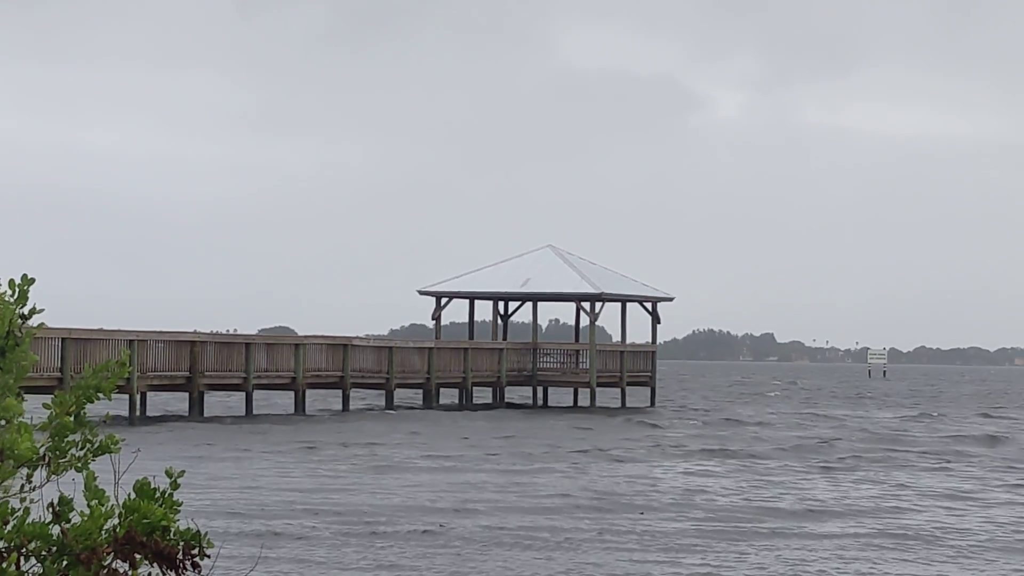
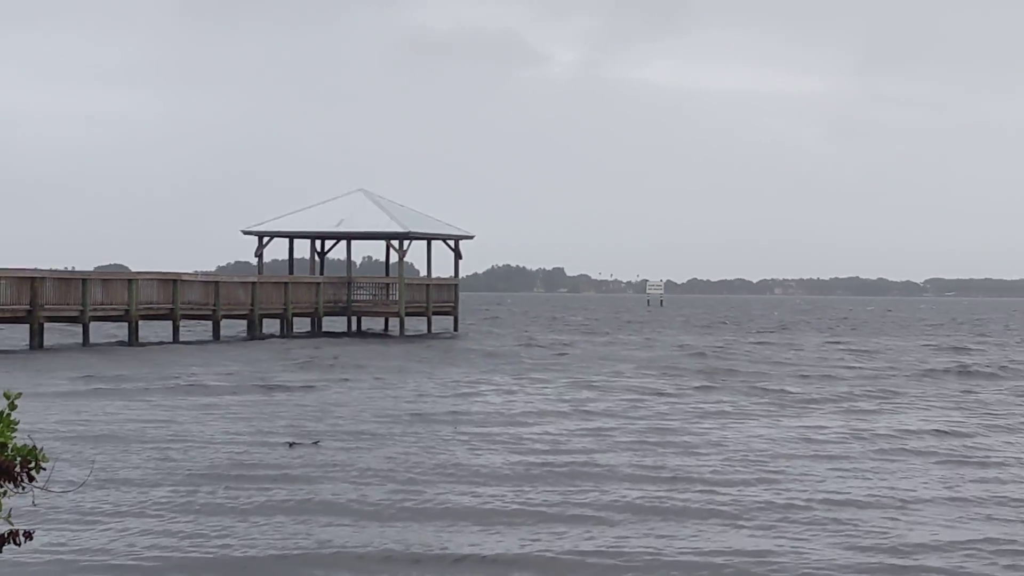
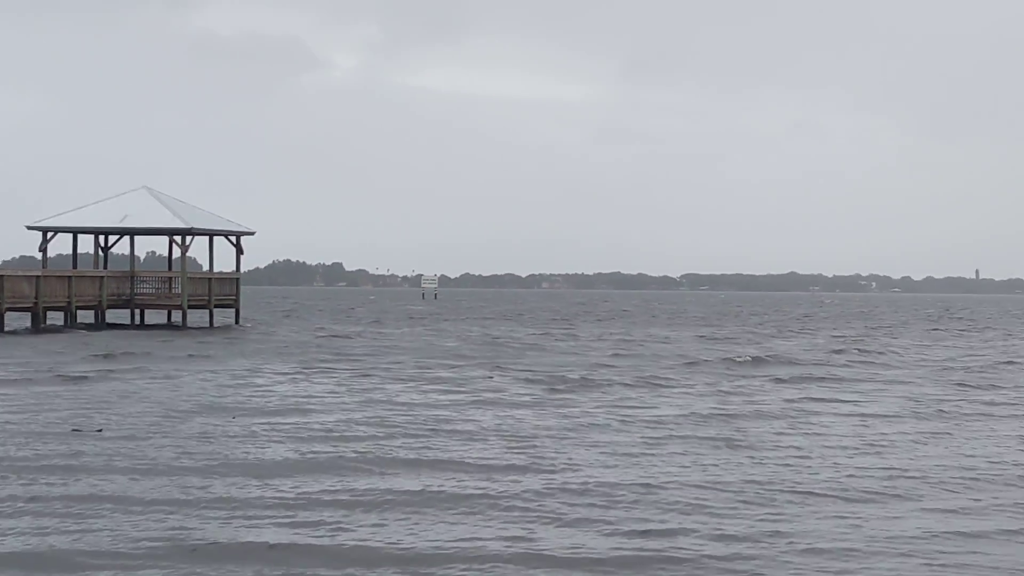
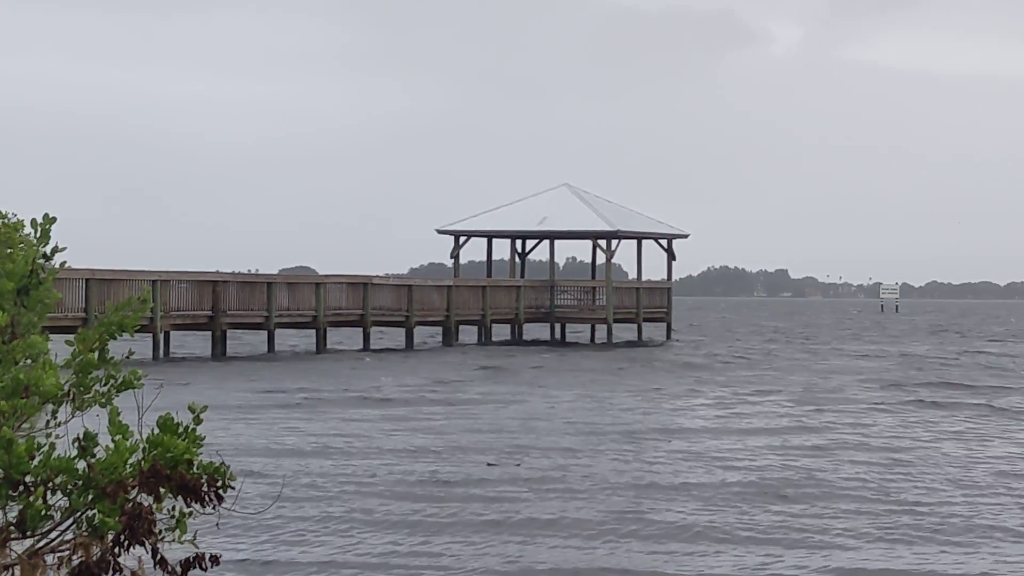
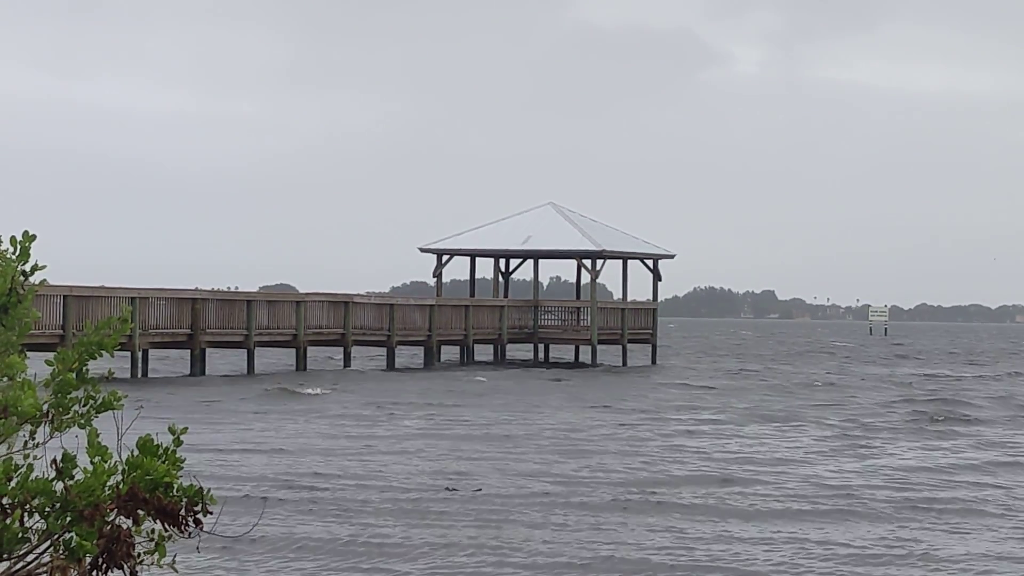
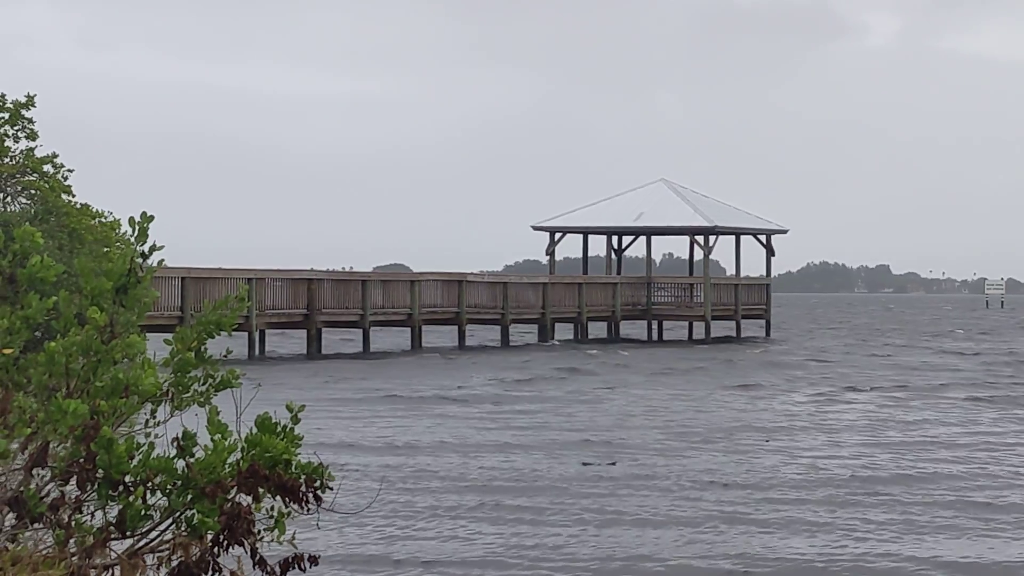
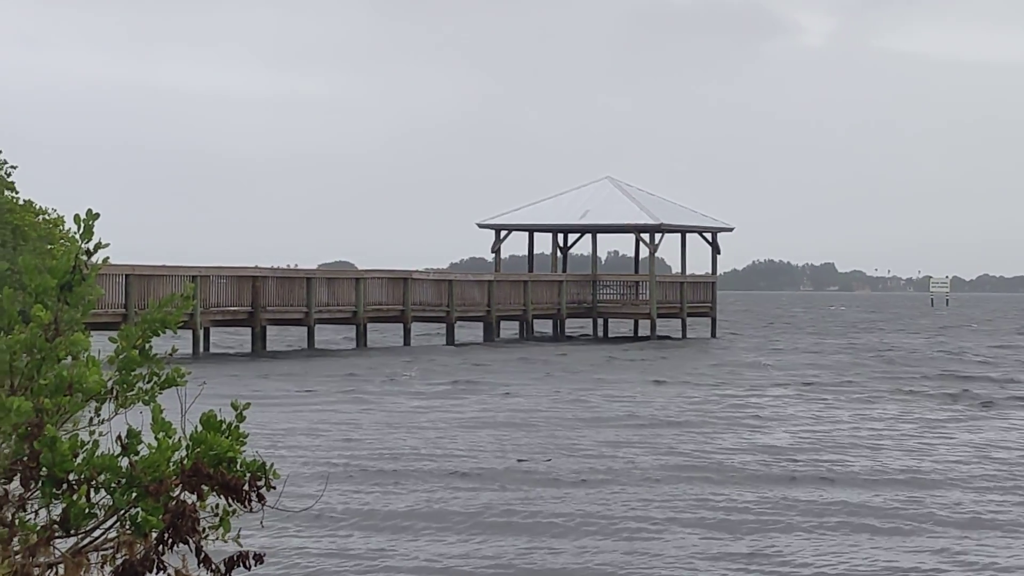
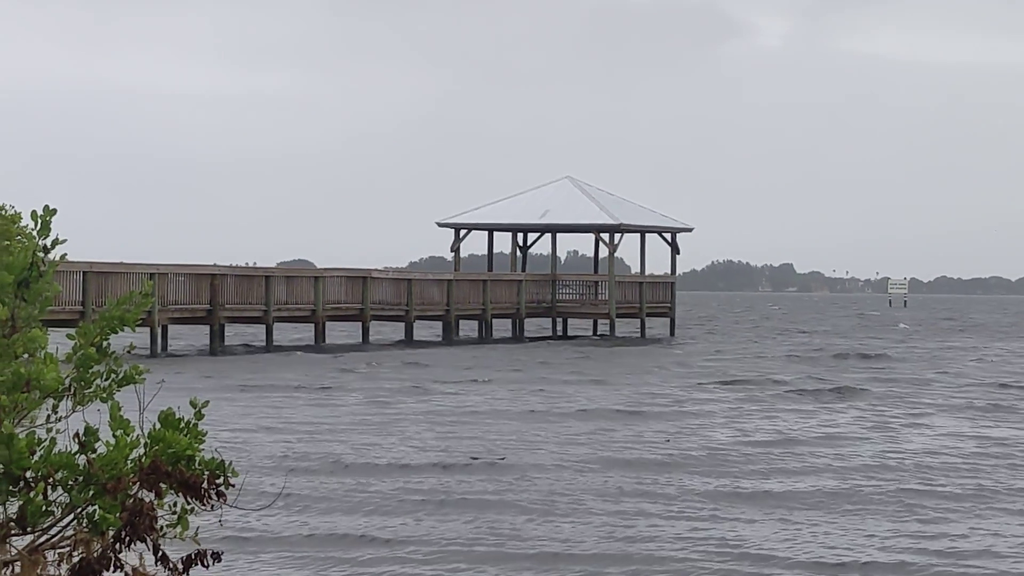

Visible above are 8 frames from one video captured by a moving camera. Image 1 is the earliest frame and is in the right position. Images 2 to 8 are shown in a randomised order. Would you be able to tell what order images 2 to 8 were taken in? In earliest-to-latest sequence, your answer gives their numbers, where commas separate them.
5, 8, 7, 6, 4, 2, 3
